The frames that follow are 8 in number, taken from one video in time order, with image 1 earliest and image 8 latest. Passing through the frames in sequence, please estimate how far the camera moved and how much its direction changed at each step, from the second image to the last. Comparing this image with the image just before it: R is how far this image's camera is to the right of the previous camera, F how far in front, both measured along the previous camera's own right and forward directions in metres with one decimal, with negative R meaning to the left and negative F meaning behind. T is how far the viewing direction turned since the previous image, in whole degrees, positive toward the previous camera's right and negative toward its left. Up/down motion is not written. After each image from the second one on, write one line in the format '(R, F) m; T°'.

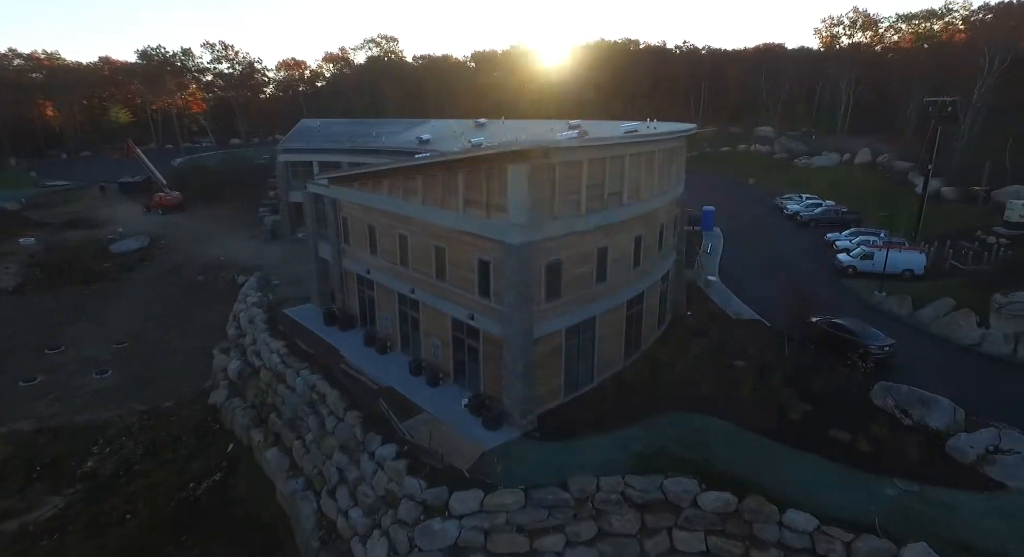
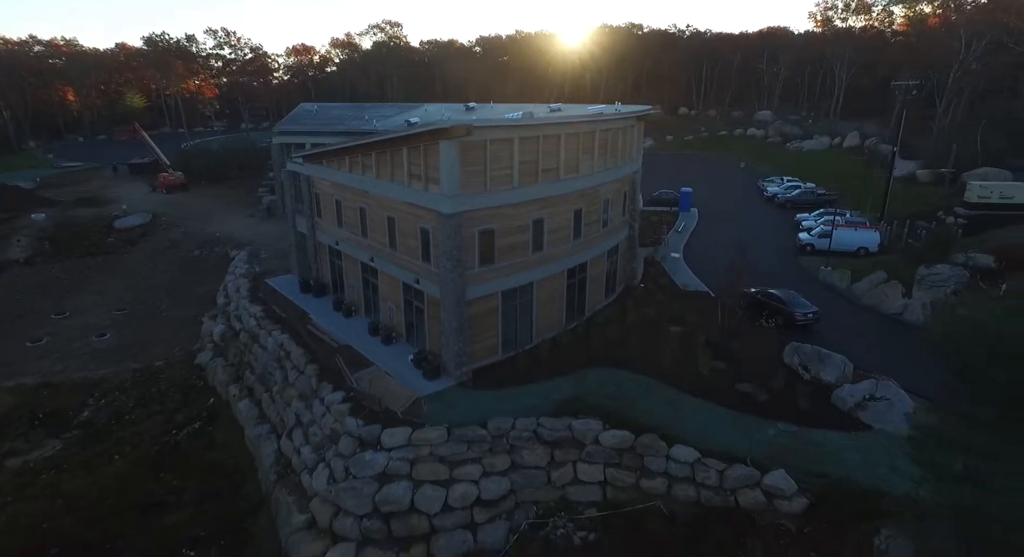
(+2.6, -1.8) m; -1°
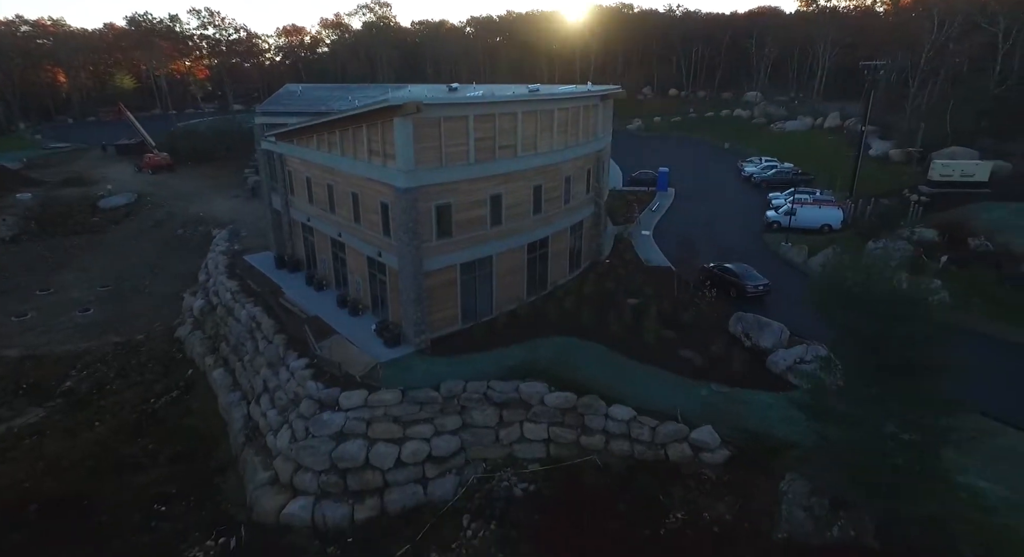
(+1.5, -0.9) m; 0°
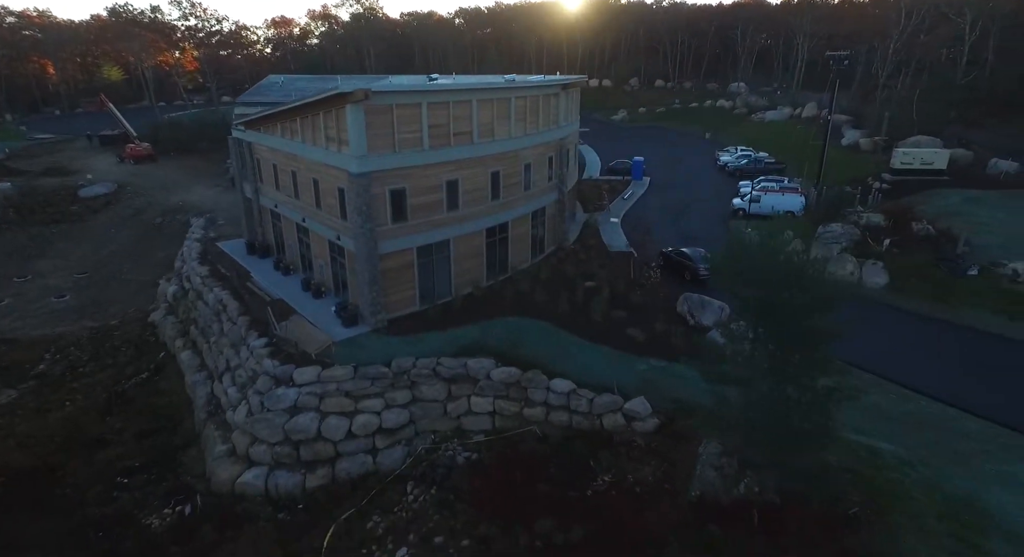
(+1.6, -0.7) m; 0°
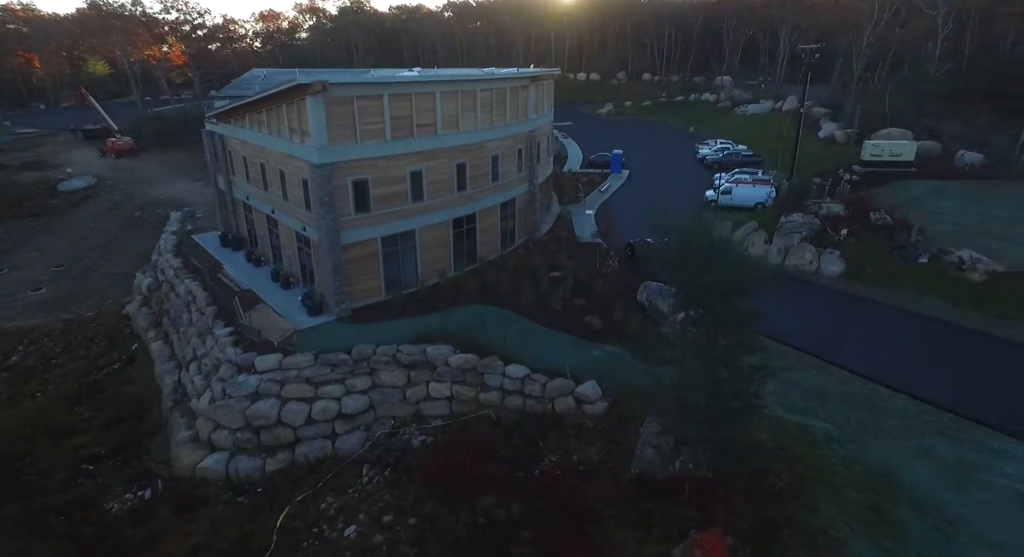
(+1.2, -0.4) m; +1°
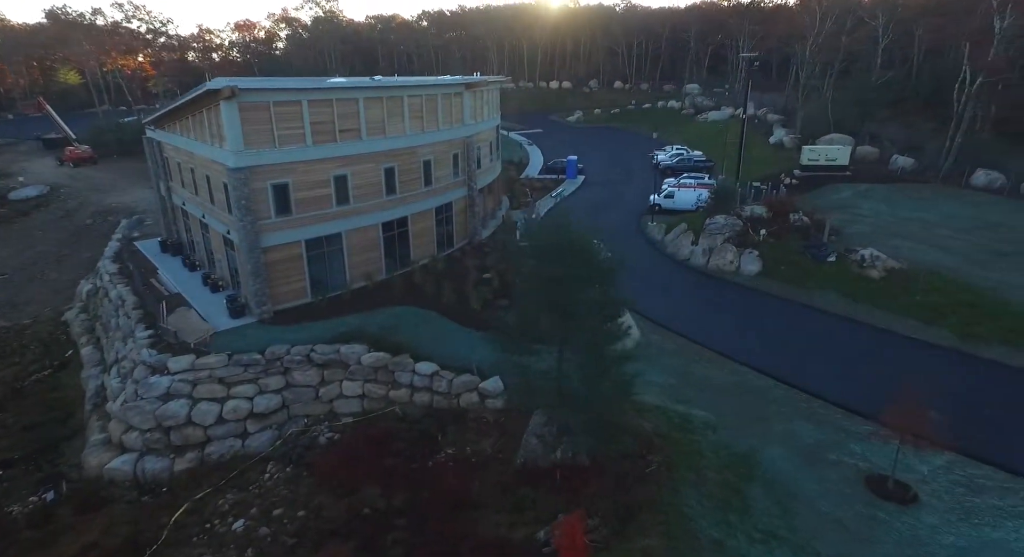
(+2.5, -0.5) m; +1°
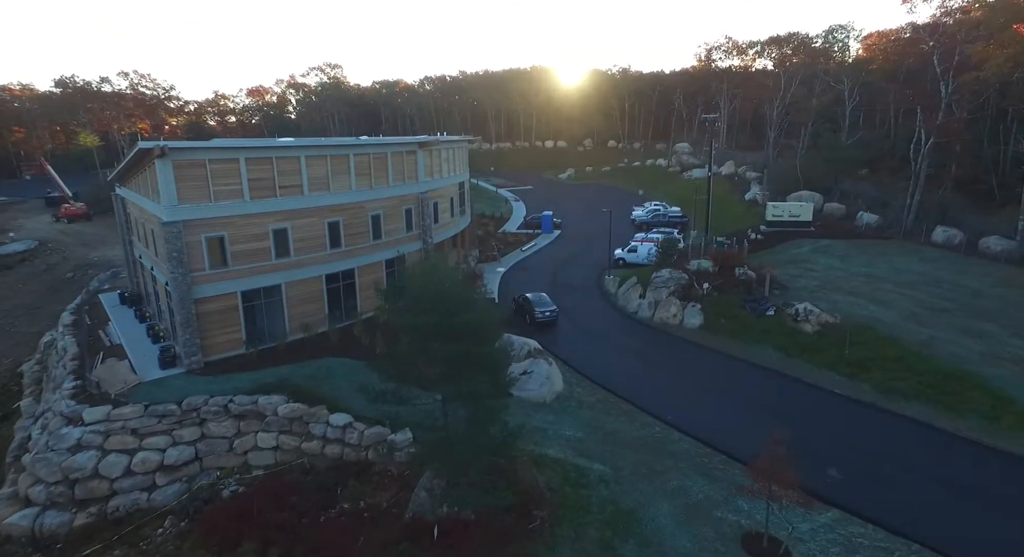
(+3.0, -0.1) m; -1°
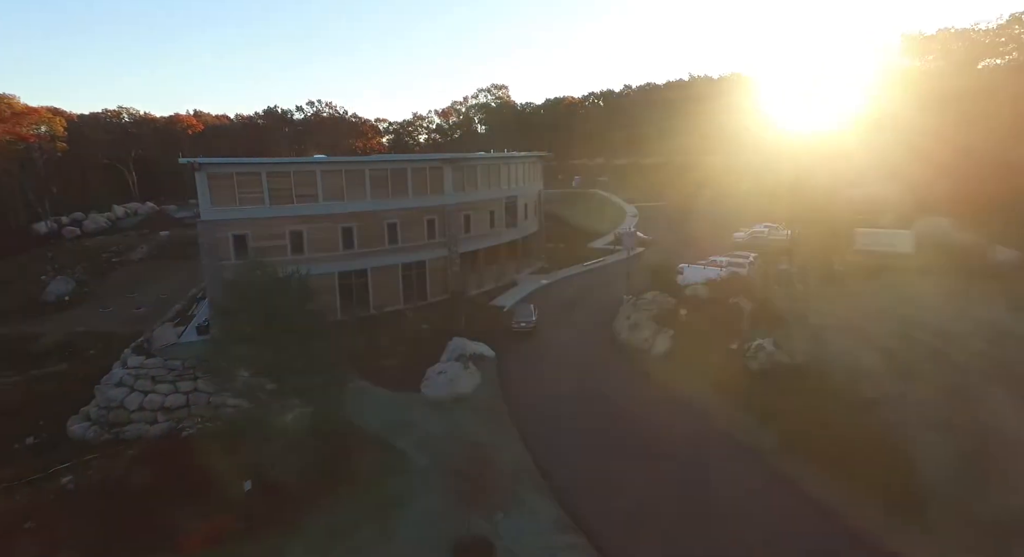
(+9.4, +0.6) m; -19°
